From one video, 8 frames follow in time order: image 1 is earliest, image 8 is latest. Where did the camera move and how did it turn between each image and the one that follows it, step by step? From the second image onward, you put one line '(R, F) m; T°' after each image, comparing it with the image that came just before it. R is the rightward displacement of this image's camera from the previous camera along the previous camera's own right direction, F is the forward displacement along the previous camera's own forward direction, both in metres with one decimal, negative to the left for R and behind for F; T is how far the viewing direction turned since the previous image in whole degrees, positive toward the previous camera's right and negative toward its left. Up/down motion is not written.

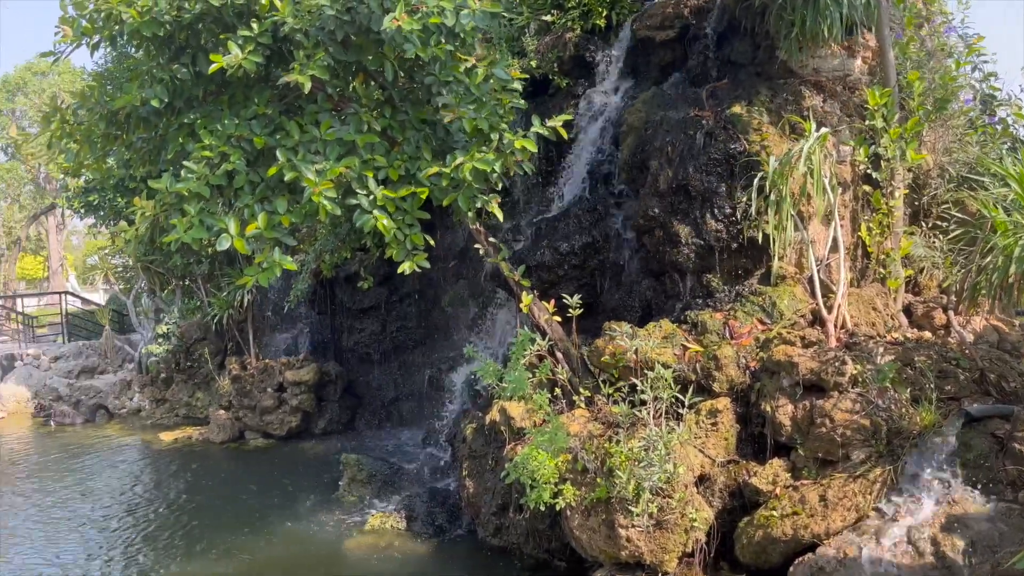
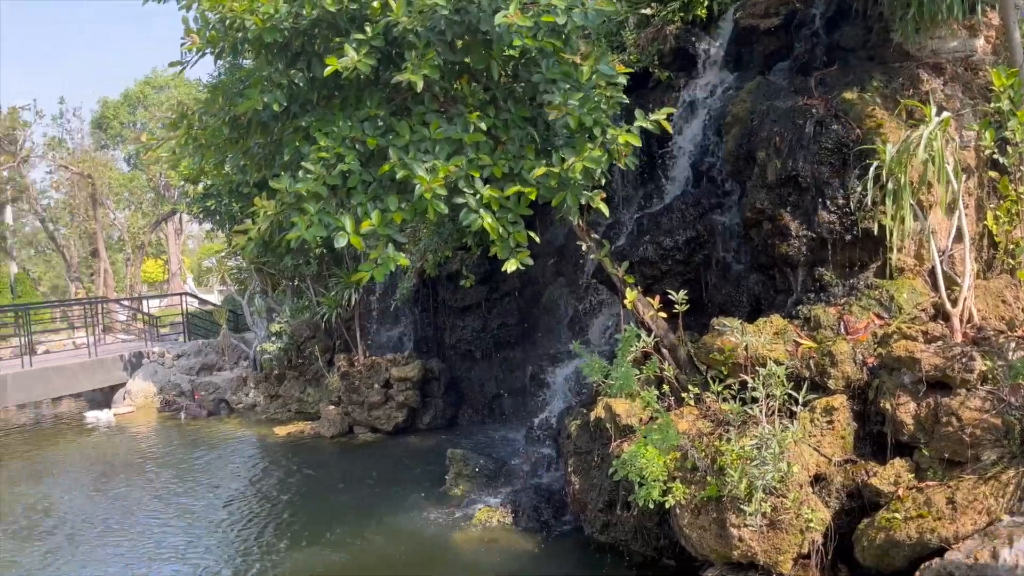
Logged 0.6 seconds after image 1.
(-0.1, 0.0) m; -7°
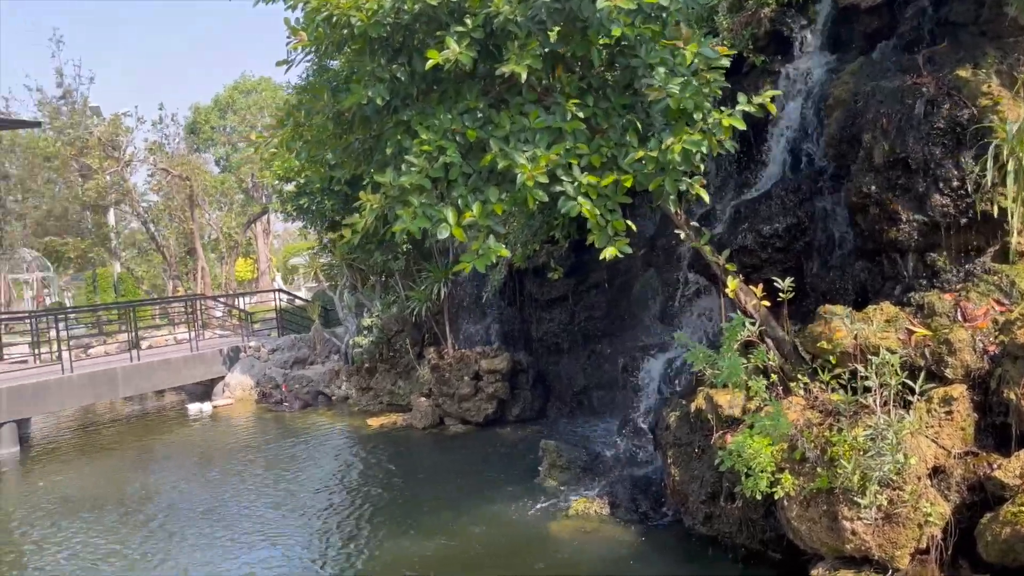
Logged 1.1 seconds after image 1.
(-0.2, 0.0) m; -5°
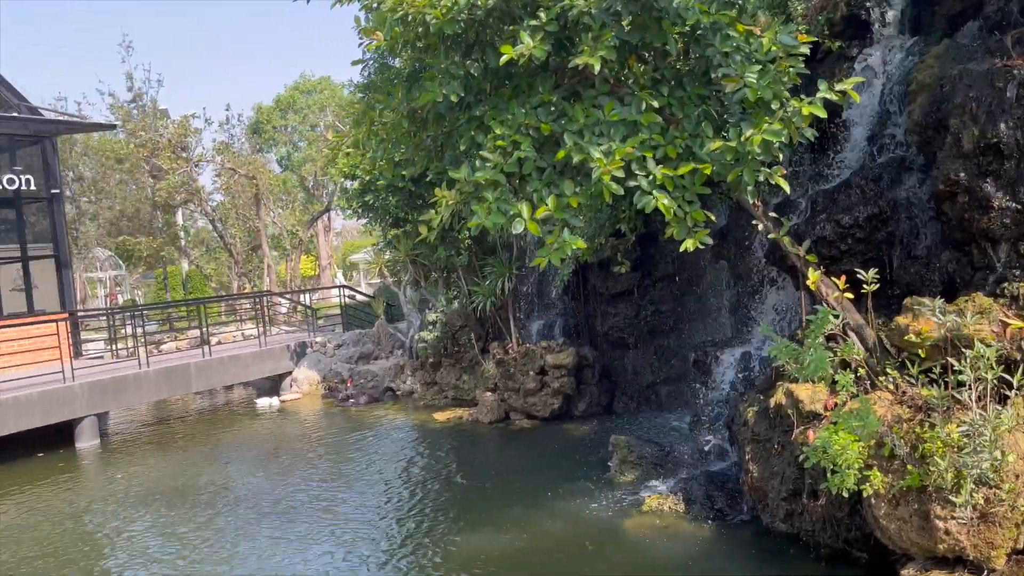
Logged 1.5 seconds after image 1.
(-0.1, 0.0) m; -4°
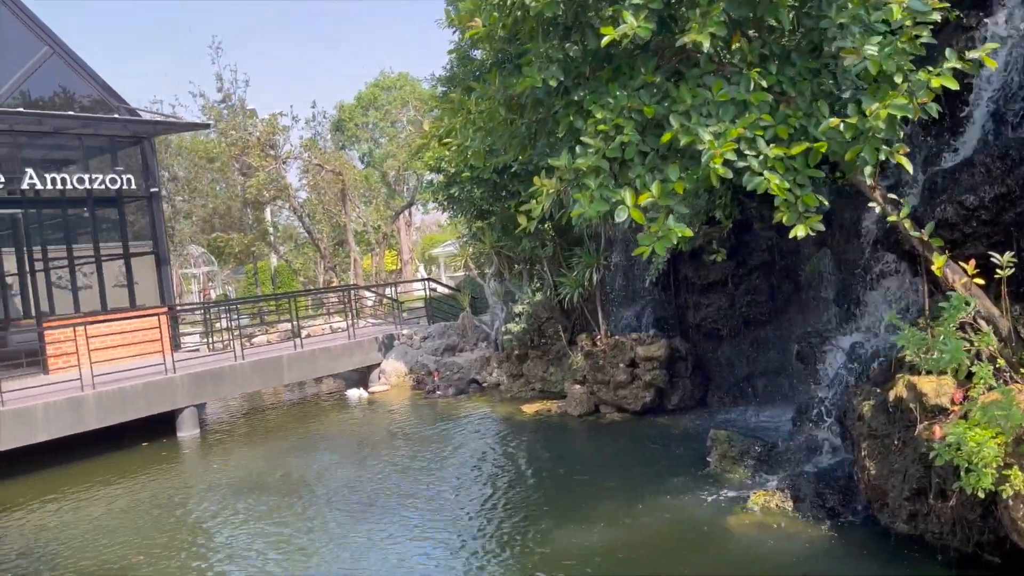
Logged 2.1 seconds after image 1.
(-0.2, +0.1) m; -5°
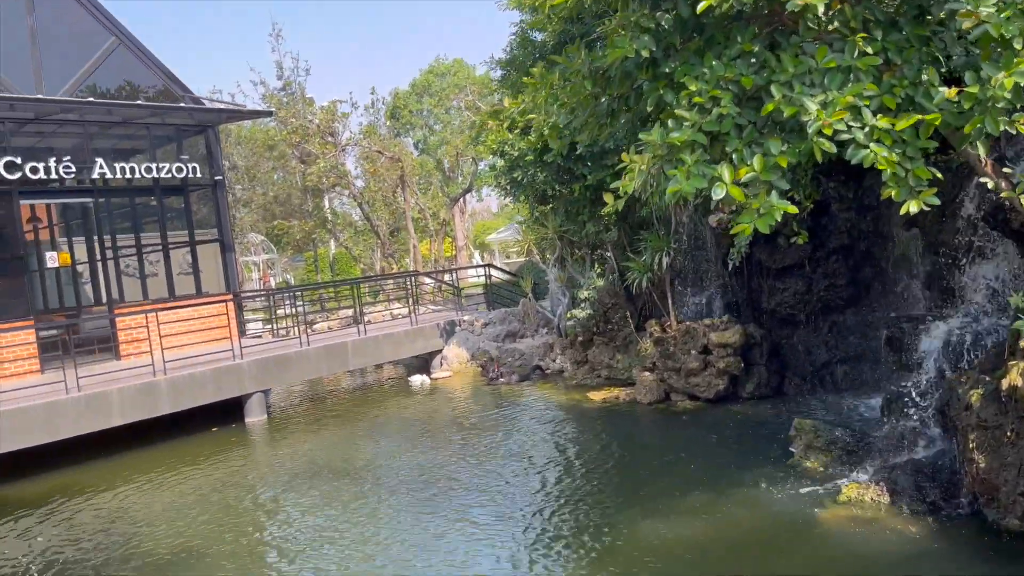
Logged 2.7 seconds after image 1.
(-0.2, +0.2) m; -4°
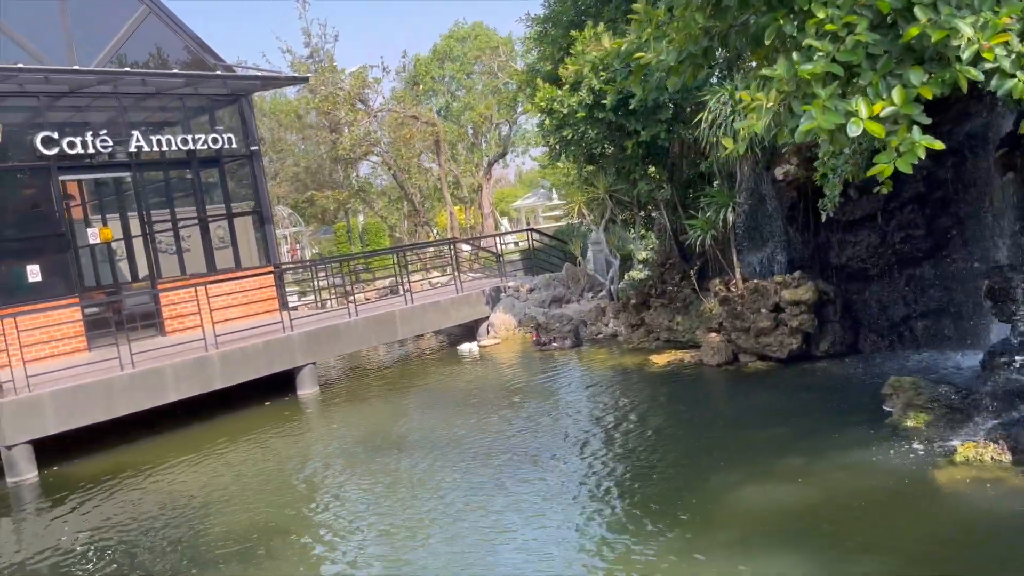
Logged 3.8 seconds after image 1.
(-0.5, +0.4) m; -1°
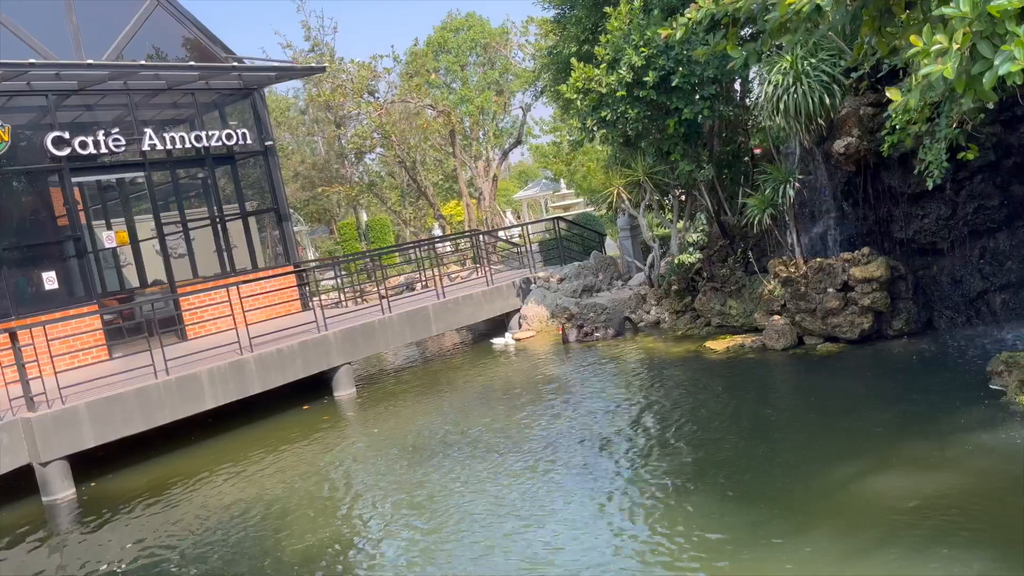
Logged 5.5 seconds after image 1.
(-0.8, +0.5) m; +1°
